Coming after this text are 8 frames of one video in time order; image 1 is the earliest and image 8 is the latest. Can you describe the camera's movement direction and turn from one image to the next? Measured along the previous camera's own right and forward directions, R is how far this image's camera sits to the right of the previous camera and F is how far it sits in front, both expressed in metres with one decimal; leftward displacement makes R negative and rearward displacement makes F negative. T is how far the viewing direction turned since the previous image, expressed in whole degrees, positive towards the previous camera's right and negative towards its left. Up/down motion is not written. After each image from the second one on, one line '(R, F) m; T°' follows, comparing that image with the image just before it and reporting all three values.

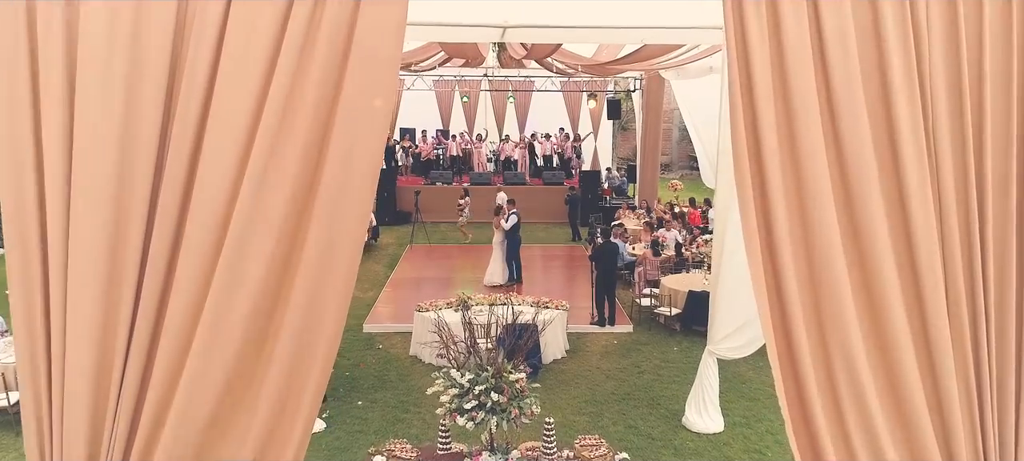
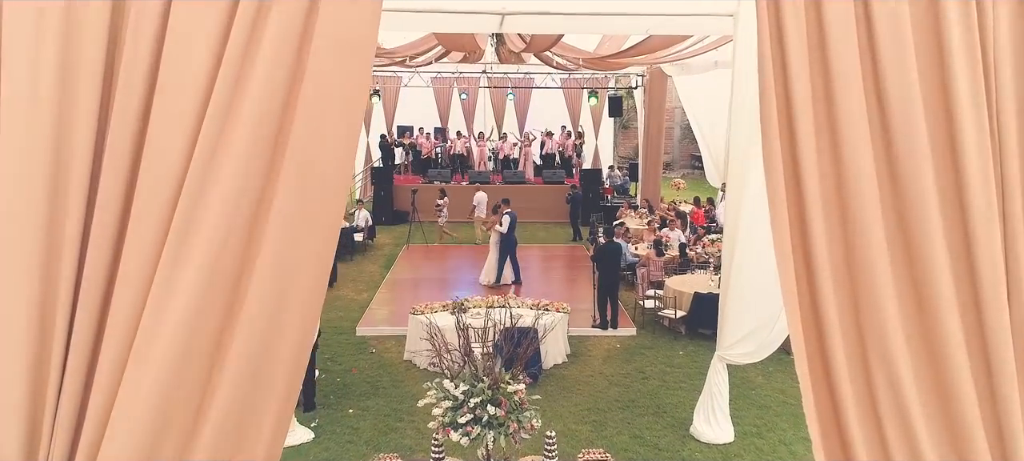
(0.0, +0.3) m; 0°
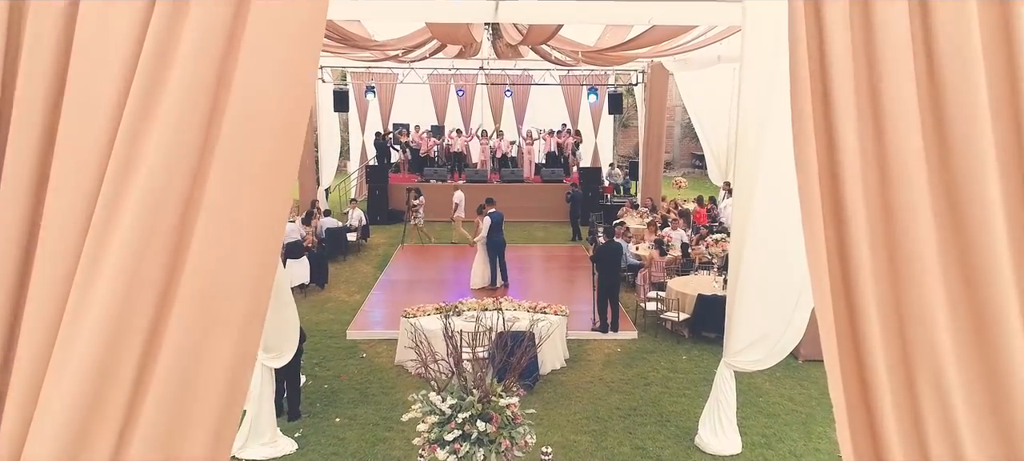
(0.0, +0.3) m; 0°
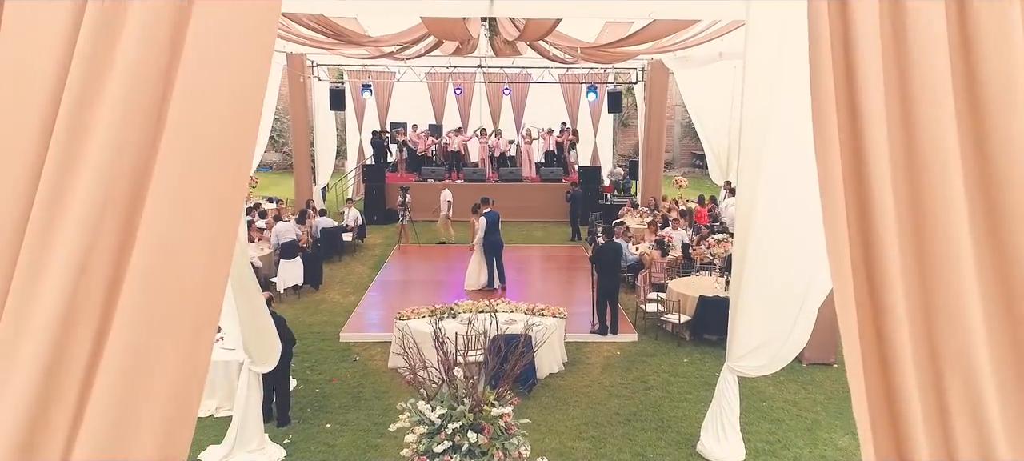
(0.0, +0.2) m; 0°
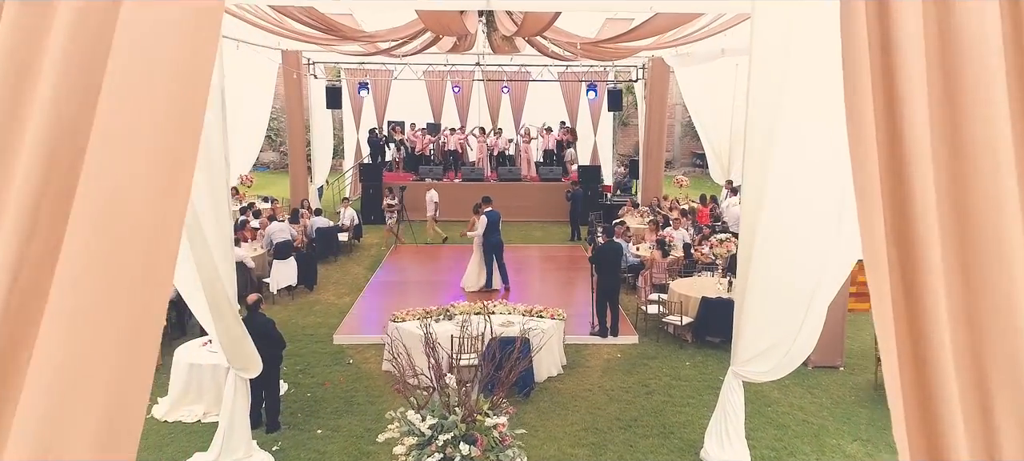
(0.0, +0.2) m; 0°
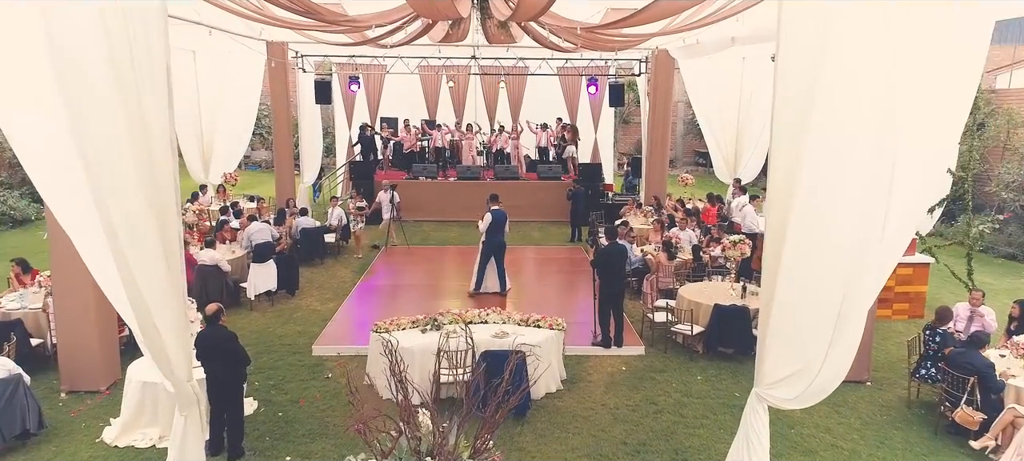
(+0.1, +0.6) m; 0°
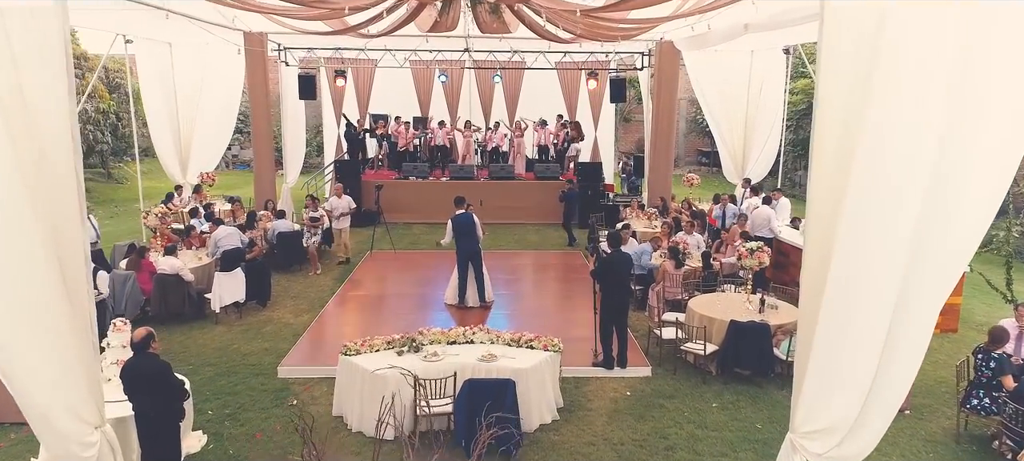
(+0.1, +0.8) m; 0°
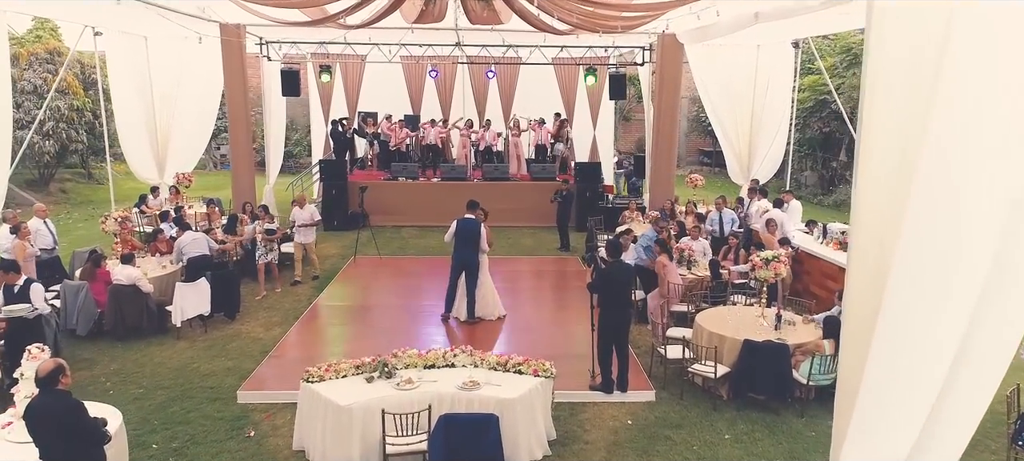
(+0.1, +0.7) m; 0°
